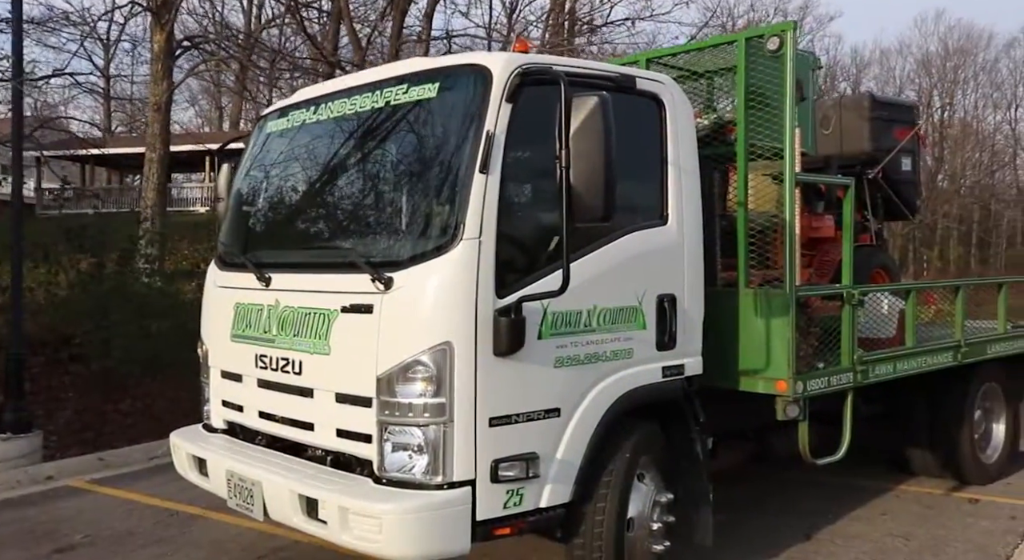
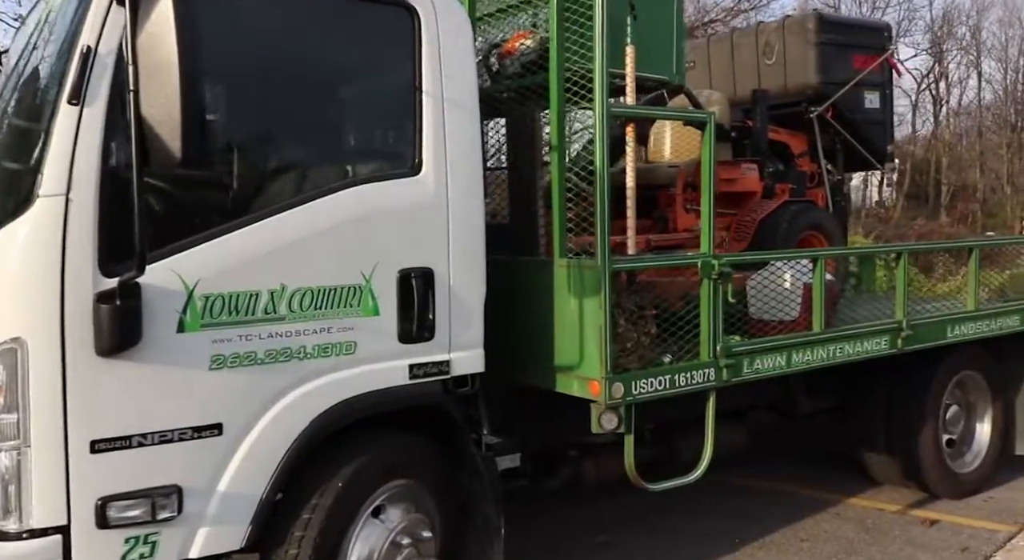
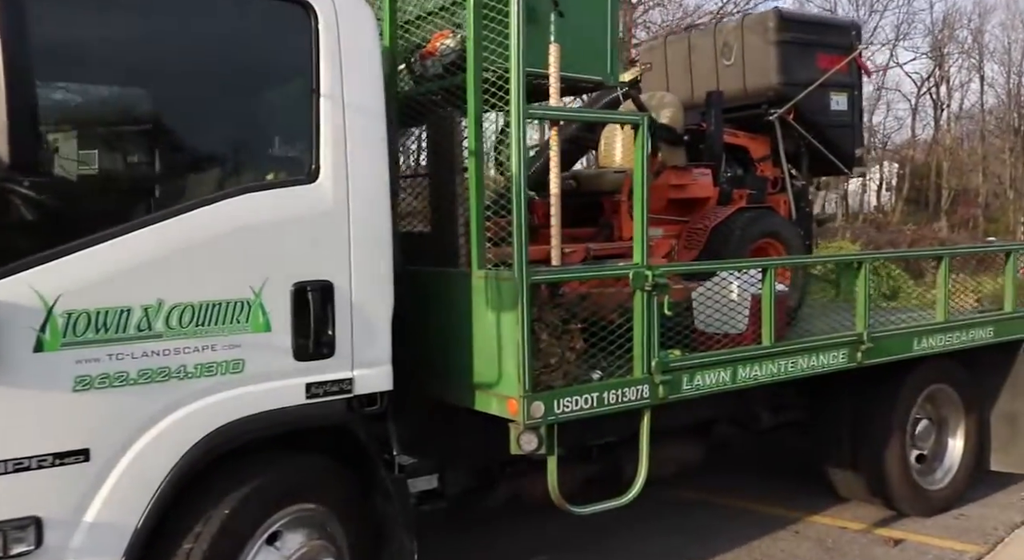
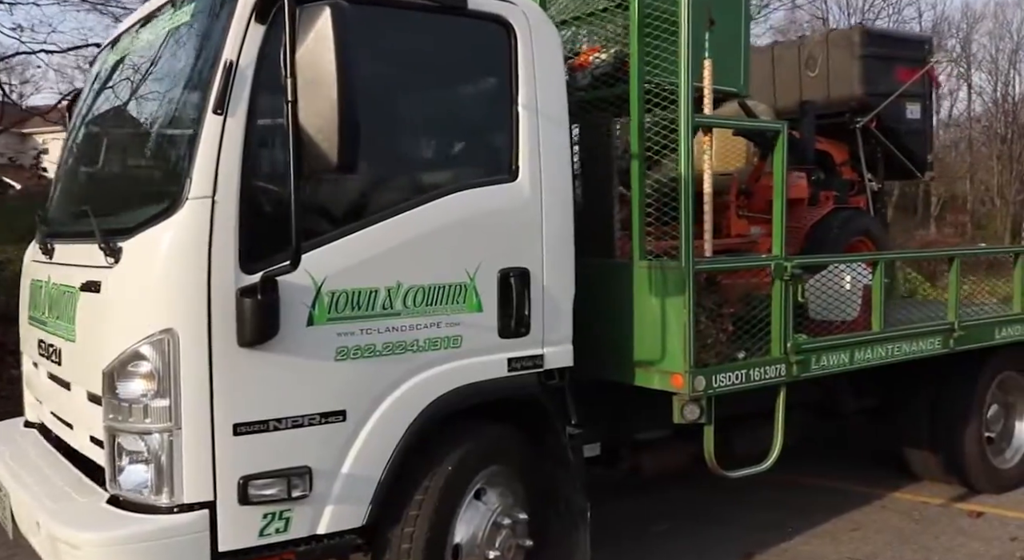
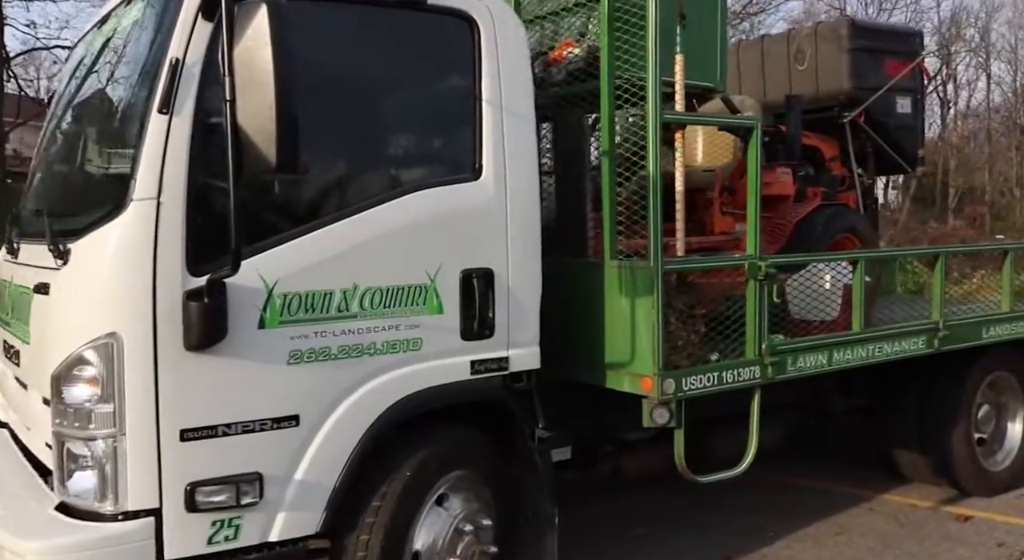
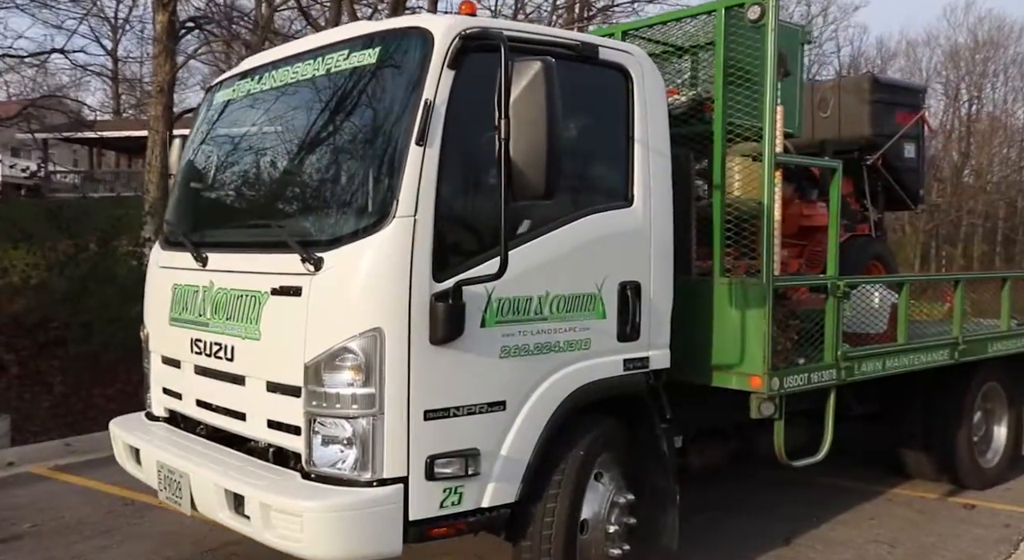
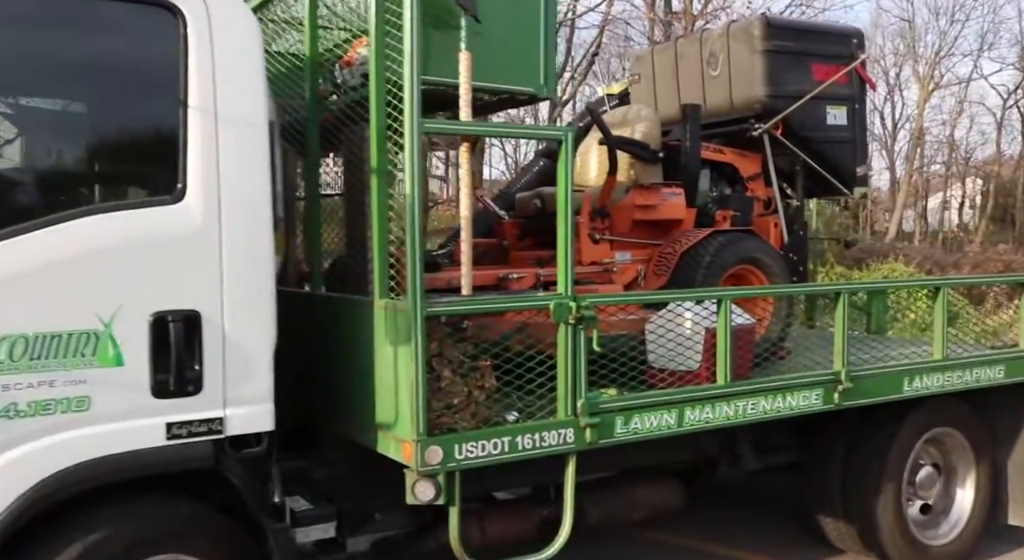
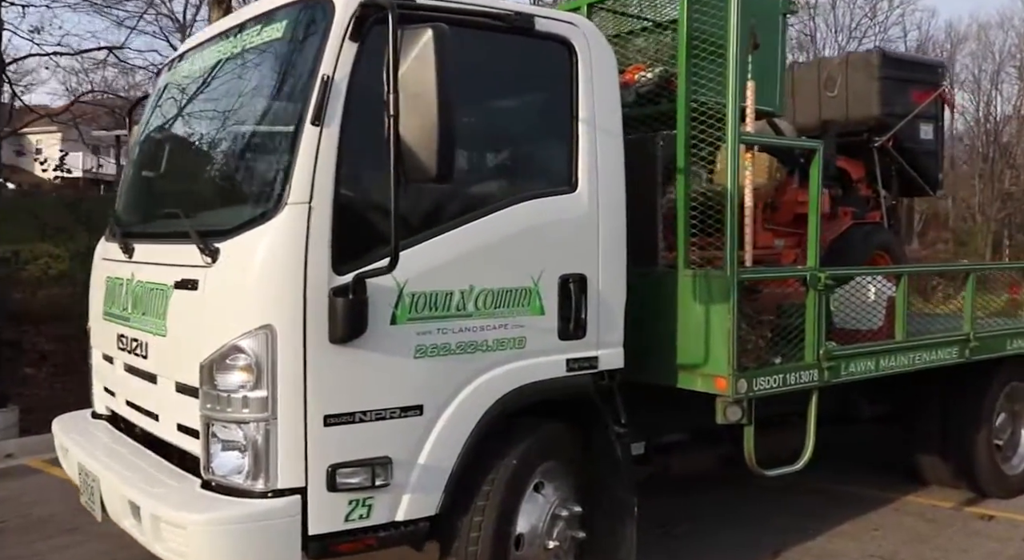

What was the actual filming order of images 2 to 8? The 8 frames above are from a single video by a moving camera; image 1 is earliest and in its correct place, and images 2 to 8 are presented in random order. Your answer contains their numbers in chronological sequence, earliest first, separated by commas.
6, 8, 4, 5, 2, 3, 7
